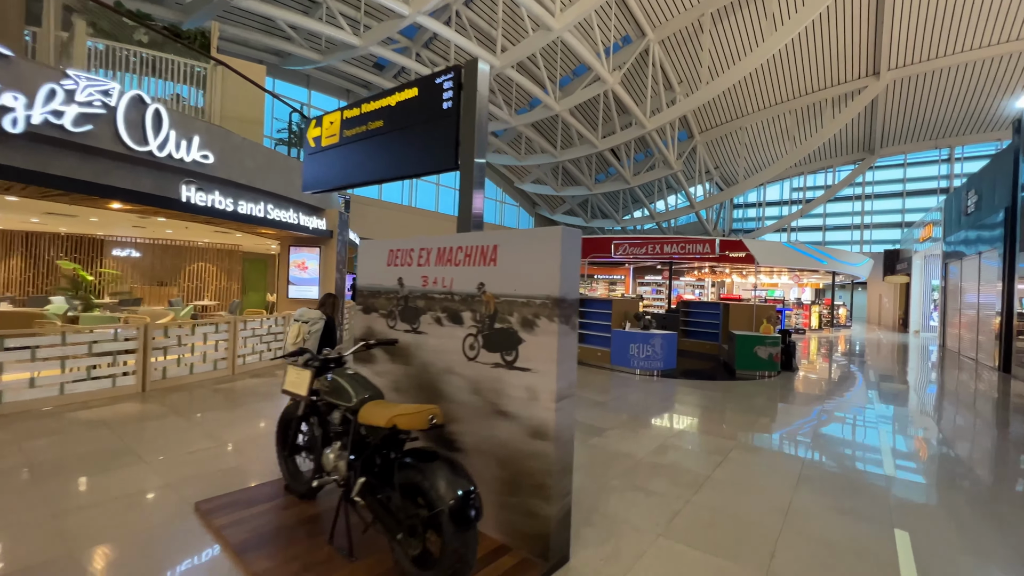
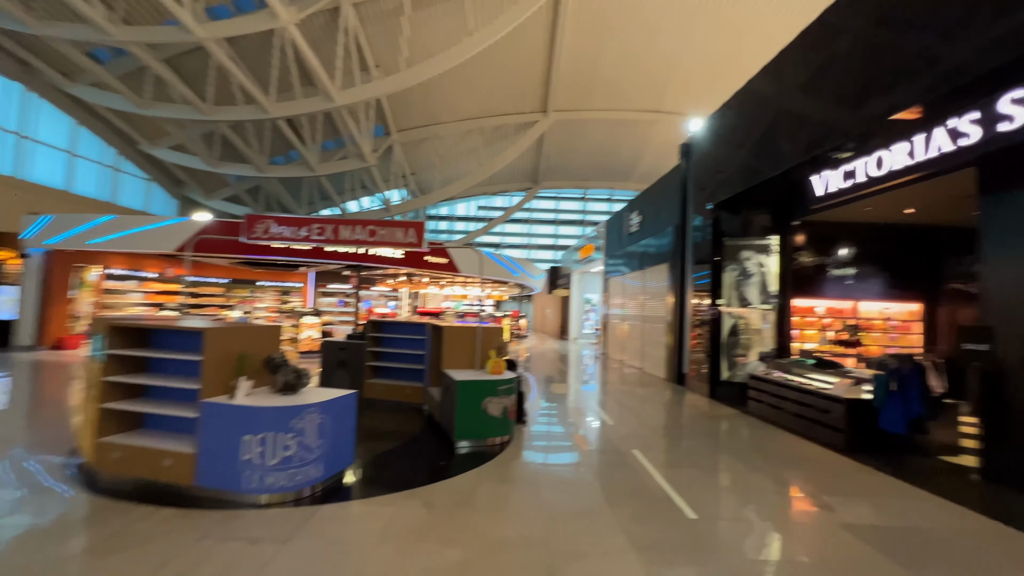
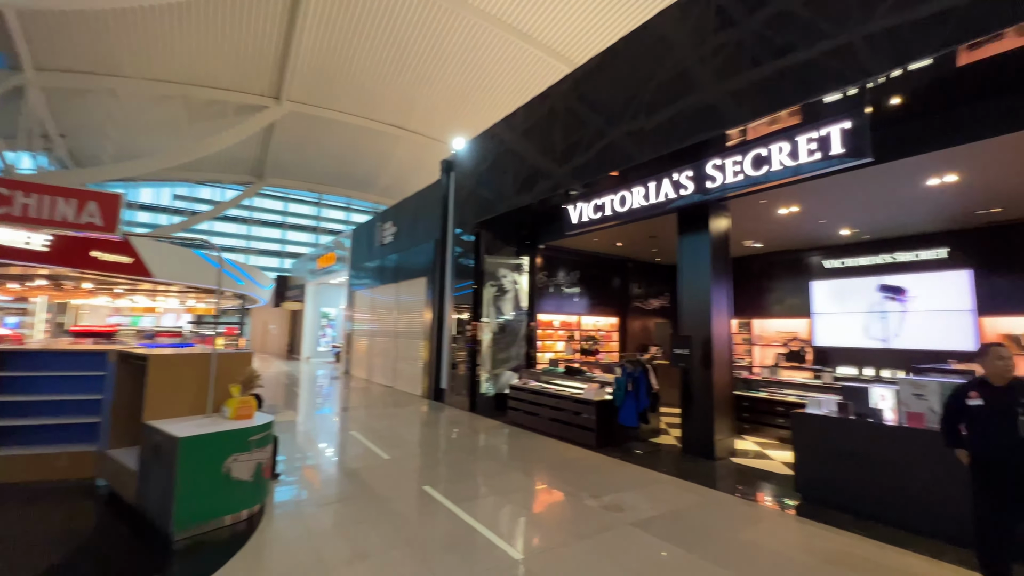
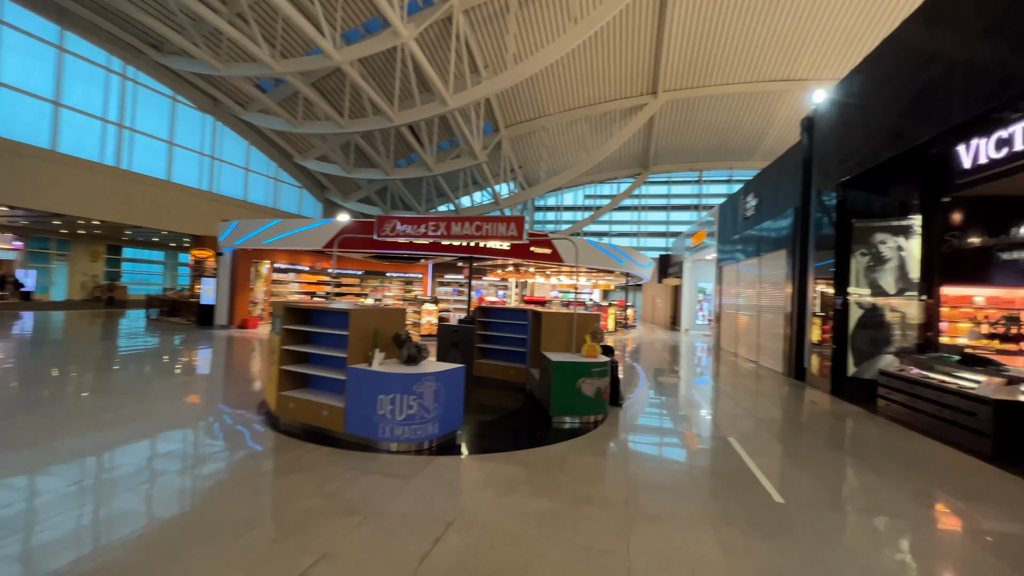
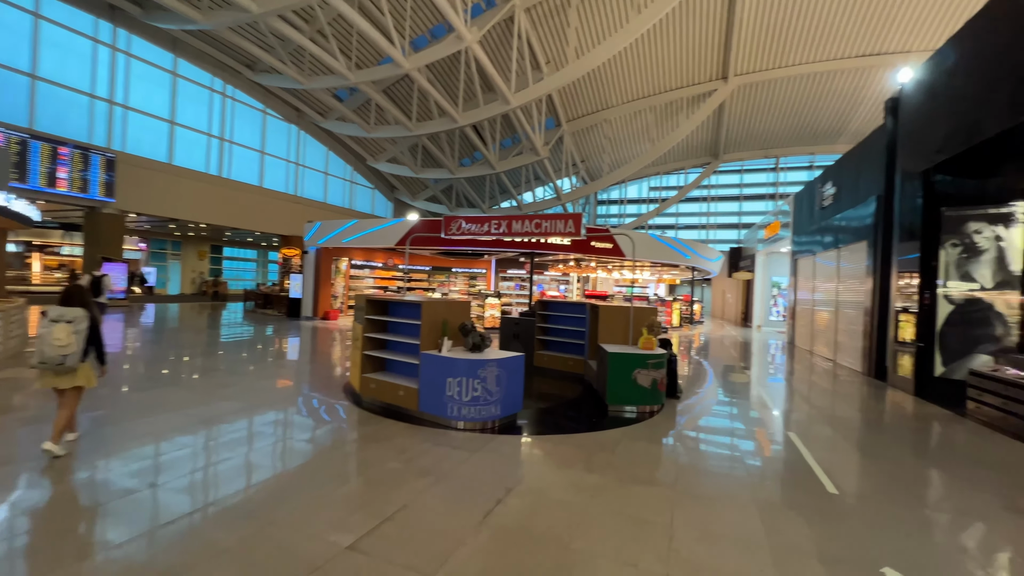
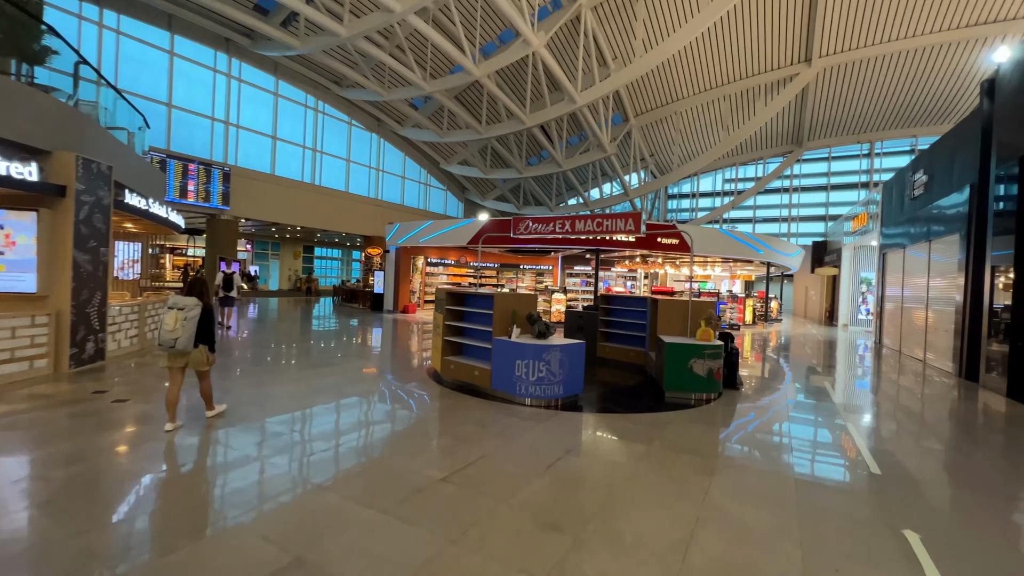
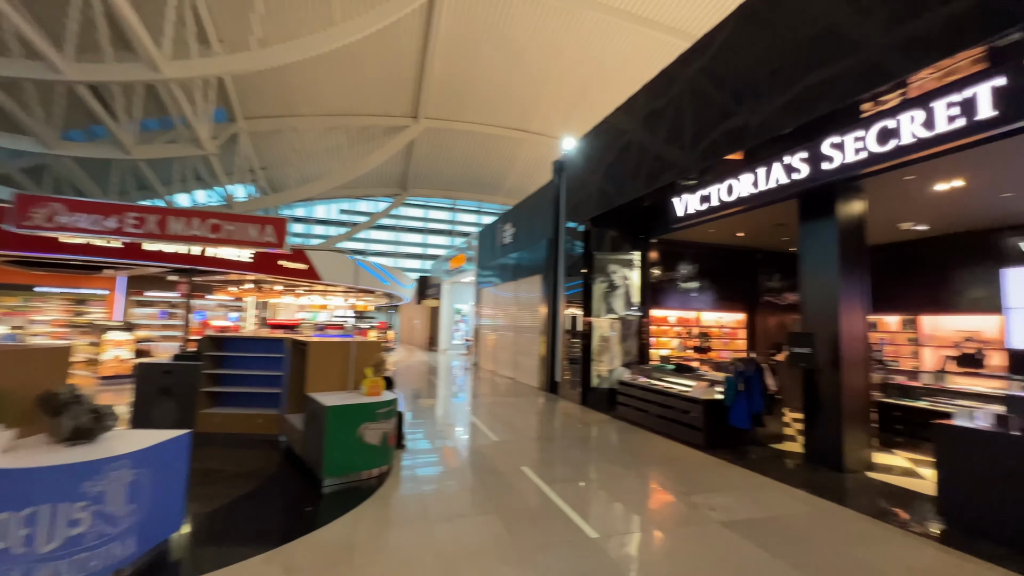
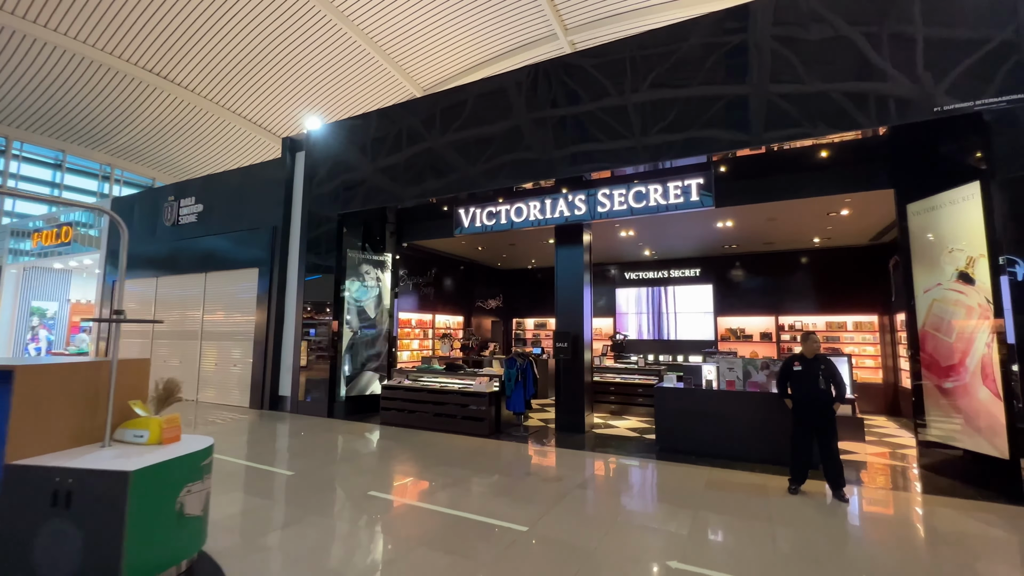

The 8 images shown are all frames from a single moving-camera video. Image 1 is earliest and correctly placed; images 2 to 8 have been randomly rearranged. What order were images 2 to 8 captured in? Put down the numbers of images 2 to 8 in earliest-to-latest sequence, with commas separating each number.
6, 5, 4, 2, 7, 3, 8
